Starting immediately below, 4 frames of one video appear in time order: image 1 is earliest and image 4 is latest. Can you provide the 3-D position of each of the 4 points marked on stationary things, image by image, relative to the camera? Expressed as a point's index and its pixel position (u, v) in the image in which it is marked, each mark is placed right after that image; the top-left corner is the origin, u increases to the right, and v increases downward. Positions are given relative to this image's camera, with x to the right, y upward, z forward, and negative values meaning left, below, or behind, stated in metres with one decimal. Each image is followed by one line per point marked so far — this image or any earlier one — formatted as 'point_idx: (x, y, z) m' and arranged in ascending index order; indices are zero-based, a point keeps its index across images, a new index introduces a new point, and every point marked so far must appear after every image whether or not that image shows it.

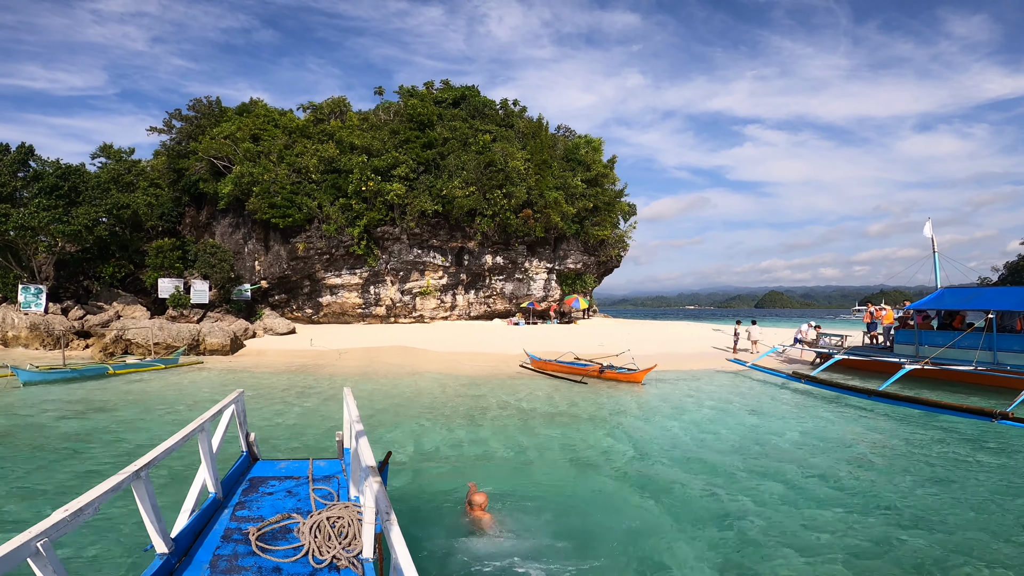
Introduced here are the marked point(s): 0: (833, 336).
0: (+11.5, -1.7, +18.3) m
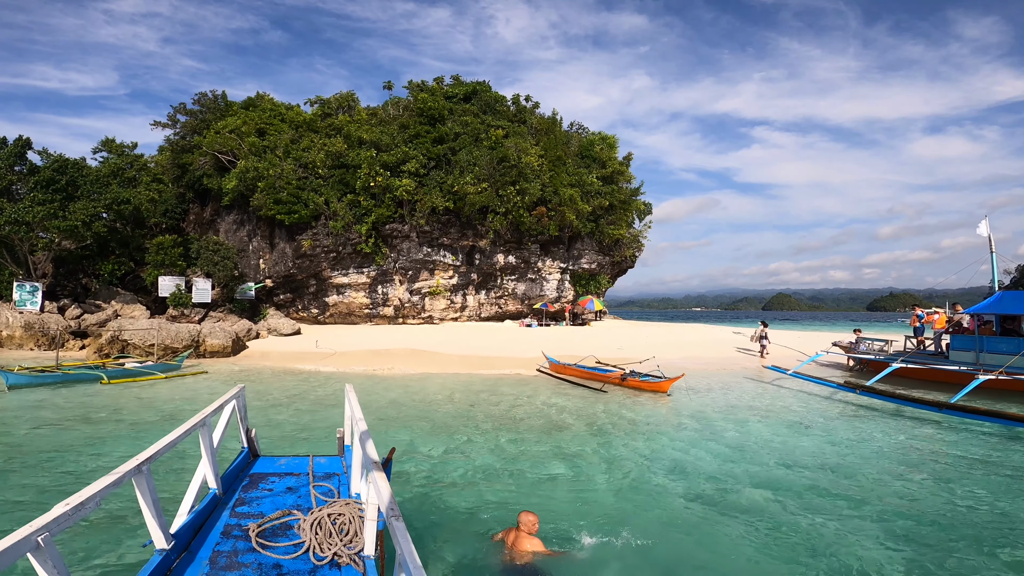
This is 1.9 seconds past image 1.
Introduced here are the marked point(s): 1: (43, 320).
0: (+12.0, -1.8, +17.1) m
1: (-17.6, -1.2, +19.5) m
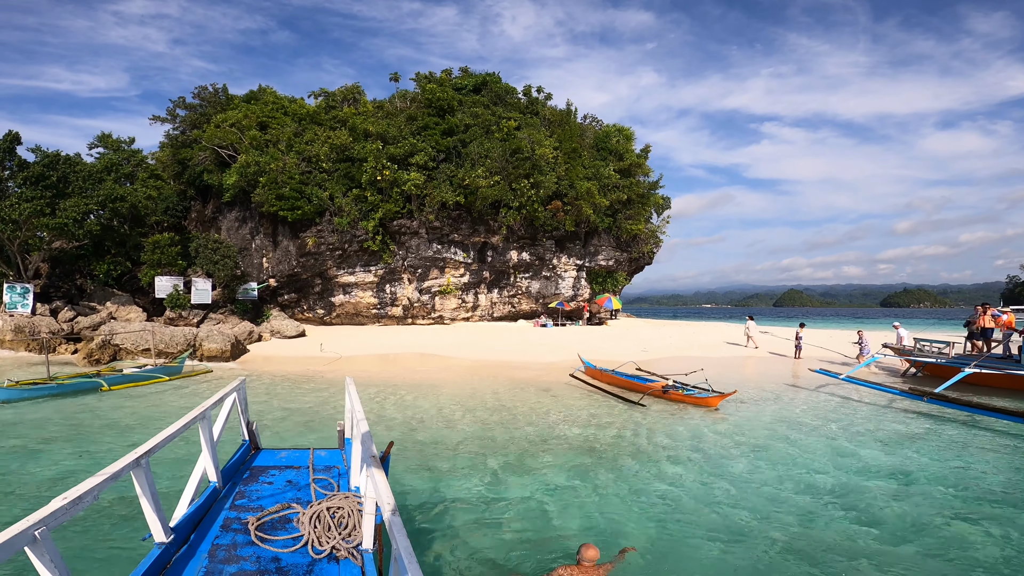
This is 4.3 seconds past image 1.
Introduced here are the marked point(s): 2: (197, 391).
0: (+12.6, -1.7, +15.6) m
1: (-17.0, -1.2, +18.5) m
2: (-9.4, -3.1, +15.4) m
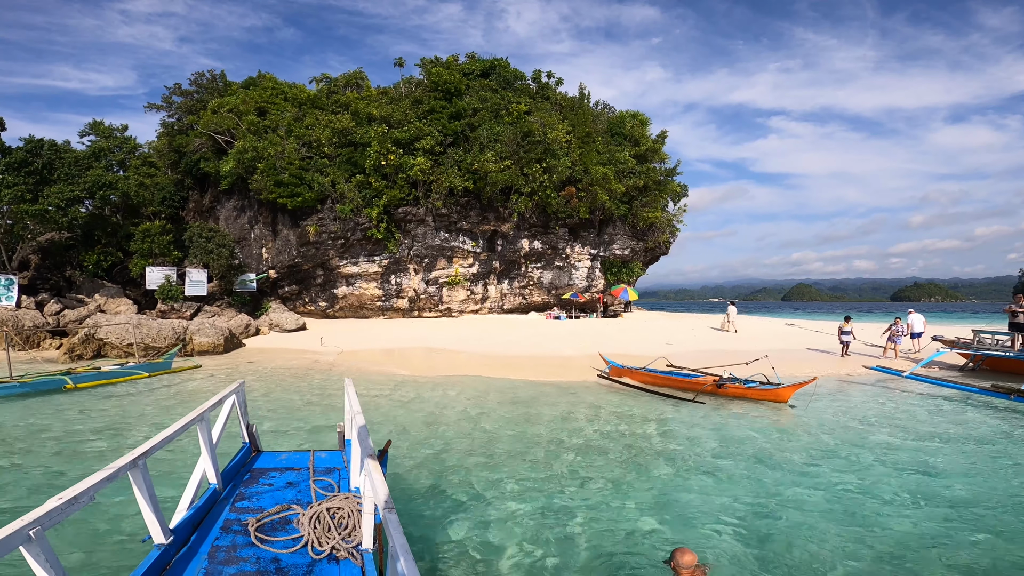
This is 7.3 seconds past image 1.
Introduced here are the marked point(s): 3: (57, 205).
0: (+13.0, -1.3, +14.2) m
1: (-16.6, -0.9, +17.5) m
2: (-9.0, -2.7, +14.2) m
3: (-16.6, +3.0, +19.2) m
